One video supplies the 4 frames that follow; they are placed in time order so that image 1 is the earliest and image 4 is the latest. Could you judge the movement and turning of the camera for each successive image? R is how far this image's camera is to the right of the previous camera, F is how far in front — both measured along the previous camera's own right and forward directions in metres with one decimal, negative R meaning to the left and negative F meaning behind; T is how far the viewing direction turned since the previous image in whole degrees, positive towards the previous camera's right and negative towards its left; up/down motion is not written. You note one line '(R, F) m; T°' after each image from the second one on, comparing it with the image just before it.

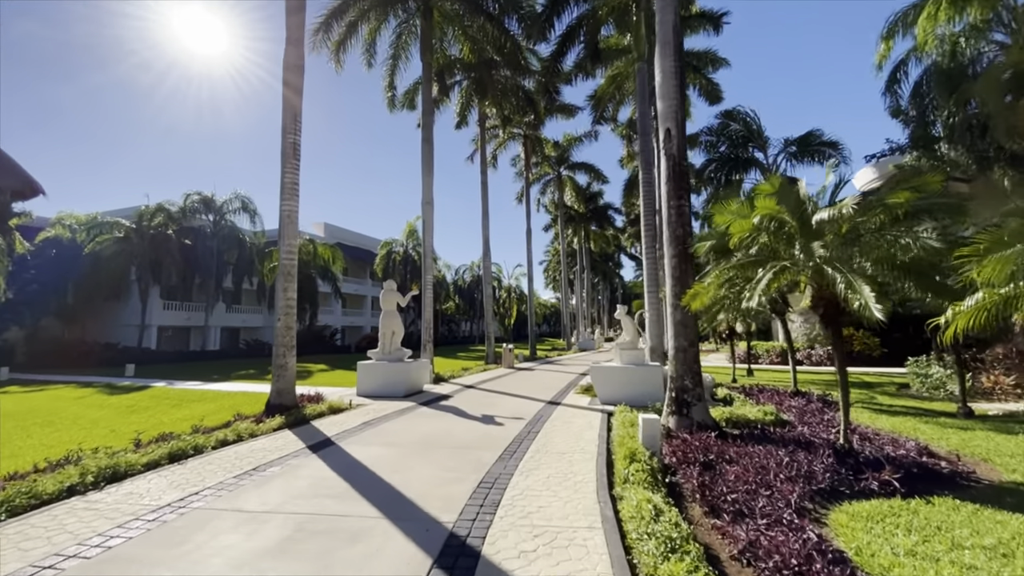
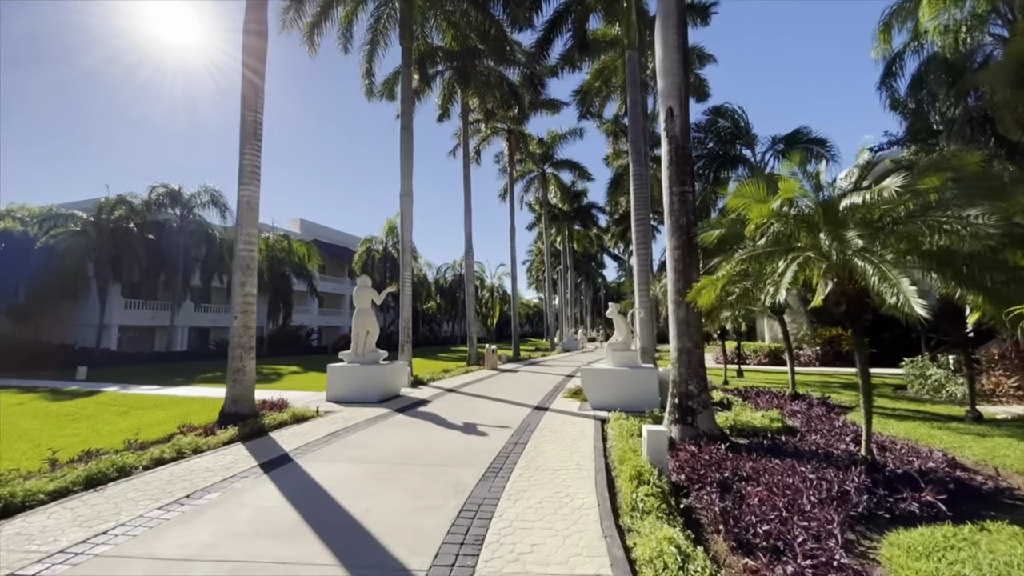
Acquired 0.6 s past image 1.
(-0.1, +0.9) m; +2°
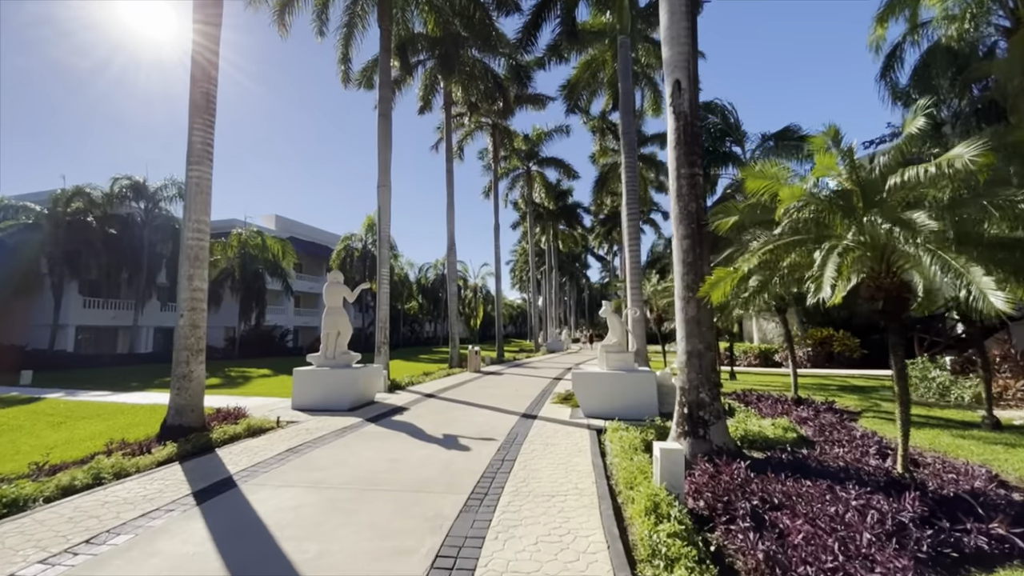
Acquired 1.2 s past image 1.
(-0.1, +1.0) m; +2°
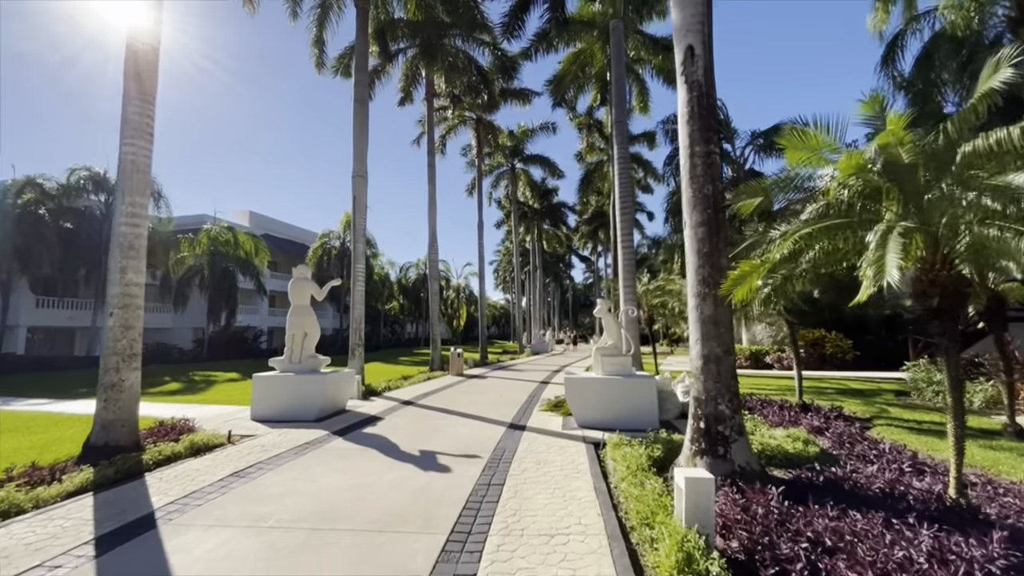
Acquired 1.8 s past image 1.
(-0.1, +1.0) m; +2°
